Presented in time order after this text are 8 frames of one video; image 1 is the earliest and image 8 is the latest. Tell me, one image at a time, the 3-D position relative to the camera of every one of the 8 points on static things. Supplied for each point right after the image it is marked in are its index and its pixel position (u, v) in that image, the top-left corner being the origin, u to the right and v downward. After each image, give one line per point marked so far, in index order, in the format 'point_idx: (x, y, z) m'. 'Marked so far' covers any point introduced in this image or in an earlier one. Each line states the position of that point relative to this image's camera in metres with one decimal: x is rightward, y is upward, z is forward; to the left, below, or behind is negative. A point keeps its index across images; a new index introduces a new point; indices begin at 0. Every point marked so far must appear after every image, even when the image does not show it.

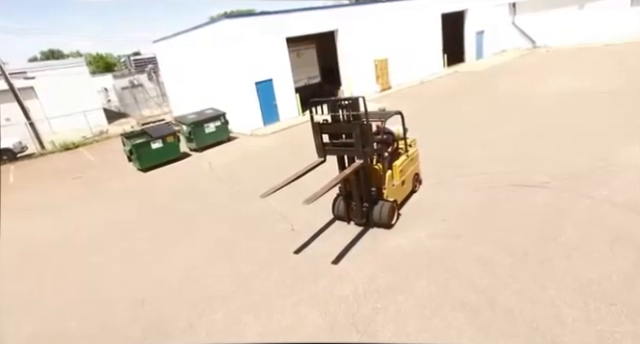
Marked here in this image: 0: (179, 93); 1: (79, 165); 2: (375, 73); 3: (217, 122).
0: (-6.5, +3.6, +15.5) m
1: (-8.1, +0.2, +11.2) m
2: (+2.5, +4.5, +15.4) m
3: (-3.2, +1.5, +10.5) m
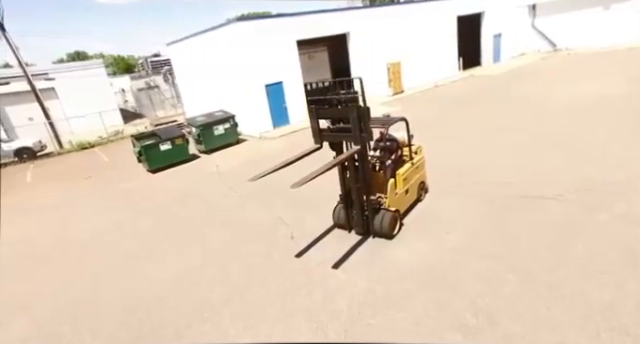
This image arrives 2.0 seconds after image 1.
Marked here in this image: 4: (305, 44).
0: (-6.0, +3.6, +15.7) m
1: (-7.8, +0.2, +11.5) m
2: (+3.0, +4.3, +15.2) m
3: (-2.9, +1.5, +10.5) m
4: (-0.7, +5.3, +14.0) m
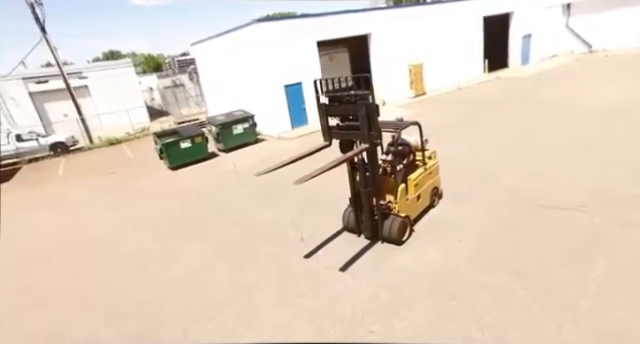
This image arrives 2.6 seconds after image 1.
0: (-5.0, +3.7, +16.0) m
1: (-7.2, +0.4, +11.9) m
2: (+3.9, +4.1, +14.9) m
3: (-2.4, +1.5, +10.7) m
4: (+0.2, +5.3, +14.0) m
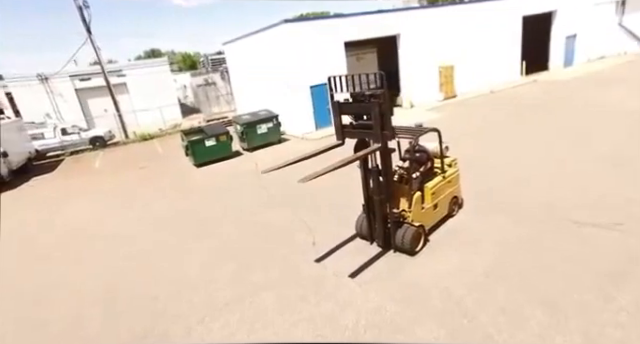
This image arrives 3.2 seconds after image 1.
0: (-3.7, +3.8, +16.3) m
1: (-6.3, +0.6, +12.4) m
2: (+5.1, +3.9, +14.5) m
3: (-1.6, +1.5, +10.8) m
4: (+1.3, +5.2, +13.8) m
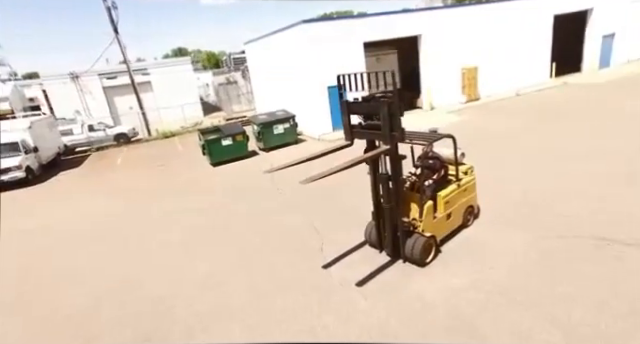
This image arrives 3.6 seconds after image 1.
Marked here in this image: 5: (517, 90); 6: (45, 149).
0: (-2.8, +3.9, +16.4) m
1: (-5.7, +0.7, +12.7) m
2: (+5.9, +3.7, +14.1) m
3: (-1.1, +1.5, +10.7) m
4: (+2.1, +5.1, +13.6) m
5: (+8.7, +3.6, +14.9) m
6: (-9.2, +0.8, +11.3) m
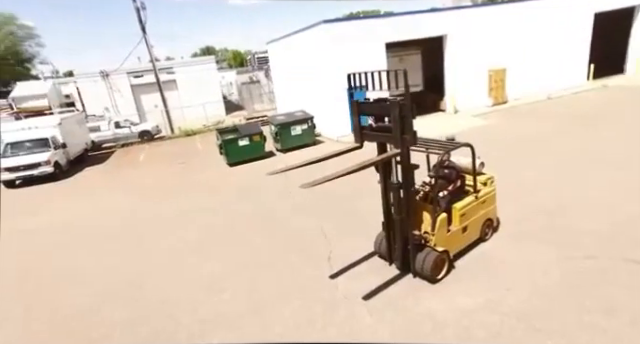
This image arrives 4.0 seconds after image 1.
0: (-1.8, +3.9, +16.4) m
1: (-5.0, +0.8, +12.9) m
2: (+6.7, +3.5, +13.5) m
3: (-0.5, +1.5, +10.6) m
4: (+3.0, +5.0, +13.3) m
5: (+9.5, +3.3, +14.1) m
6: (-8.6, +1.0, +11.7) m
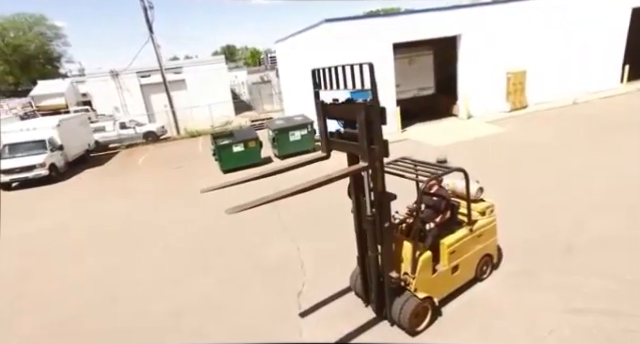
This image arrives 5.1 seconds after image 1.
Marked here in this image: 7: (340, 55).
0: (-1.4, +3.7, +15.9) m
1: (-4.9, +0.7, +12.6) m
2: (+7.0, +3.1, +12.5) m
3: (-0.5, +1.2, +10.1) m
4: (+3.2, +4.7, +12.5) m
5: (+9.8, +2.9, +13.0) m
6: (-8.5, +0.9, +11.6) m
7: (+0.8, +3.7, +10.8) m
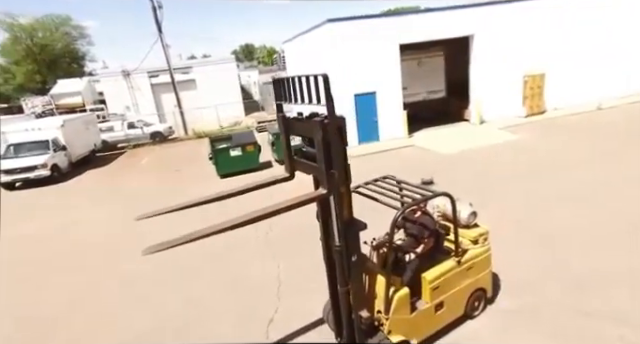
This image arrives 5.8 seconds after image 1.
0: (-1.0, +3.6, +15.6) m
1: (-4.7, +0.6, +12.5) m
2: (+7.2, +2.8, +11.8) m
3: (-0.4, +1.1, +9.7) m
4: (+3.5, +4.5, +12.0) m
5: (+10.0, +2.5, +12.1) m
6: (-8.4, +0.9, +11.7) m
7: (+0.9, +3.5, +10.4) m
